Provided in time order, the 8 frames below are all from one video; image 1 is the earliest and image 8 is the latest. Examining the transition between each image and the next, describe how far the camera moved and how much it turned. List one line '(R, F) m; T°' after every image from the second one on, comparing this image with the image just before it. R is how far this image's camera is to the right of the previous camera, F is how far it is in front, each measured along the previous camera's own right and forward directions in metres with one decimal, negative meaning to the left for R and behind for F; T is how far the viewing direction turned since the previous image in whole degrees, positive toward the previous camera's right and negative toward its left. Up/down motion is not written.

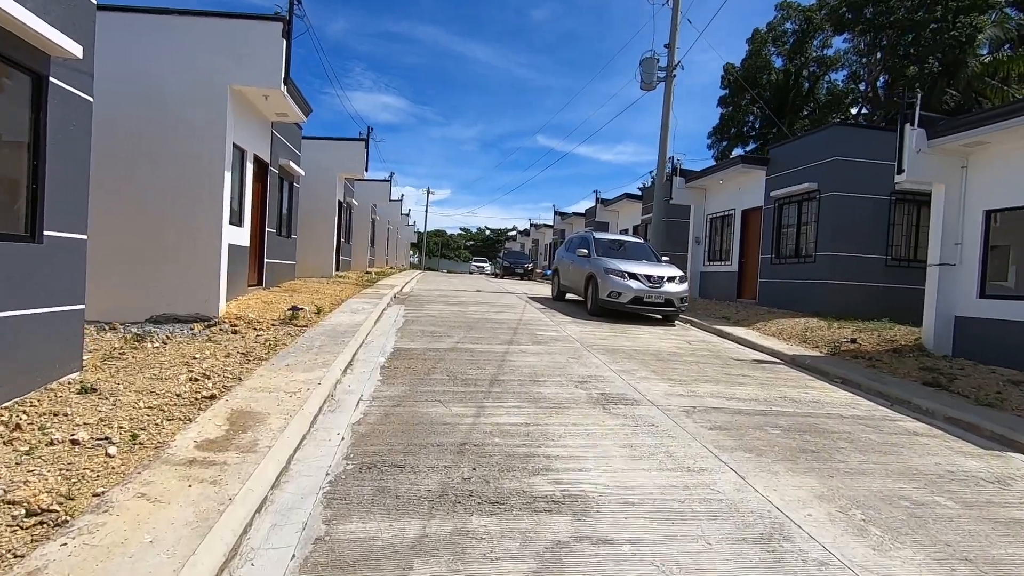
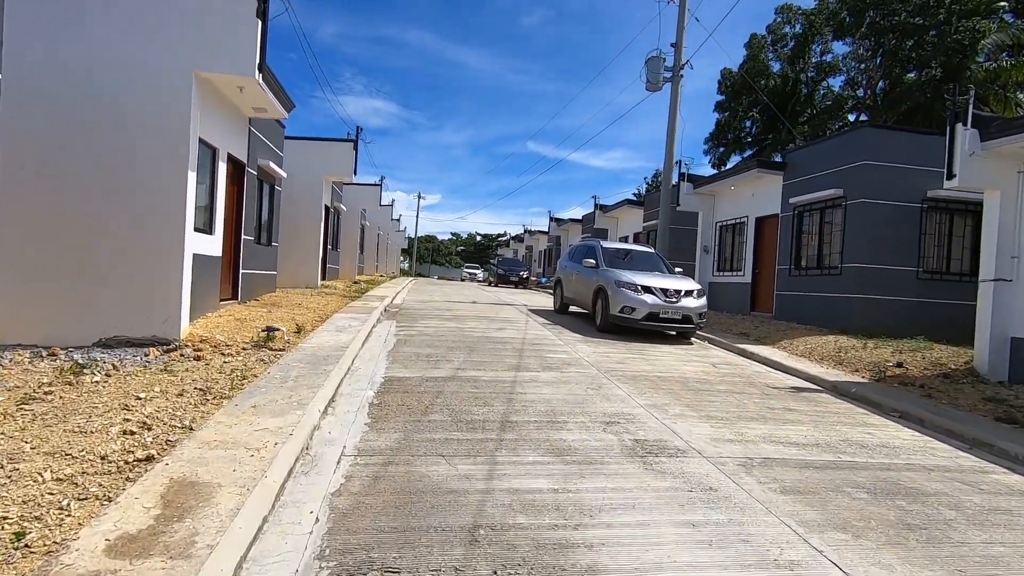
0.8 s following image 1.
(-0.3, +1.2) m; +1°
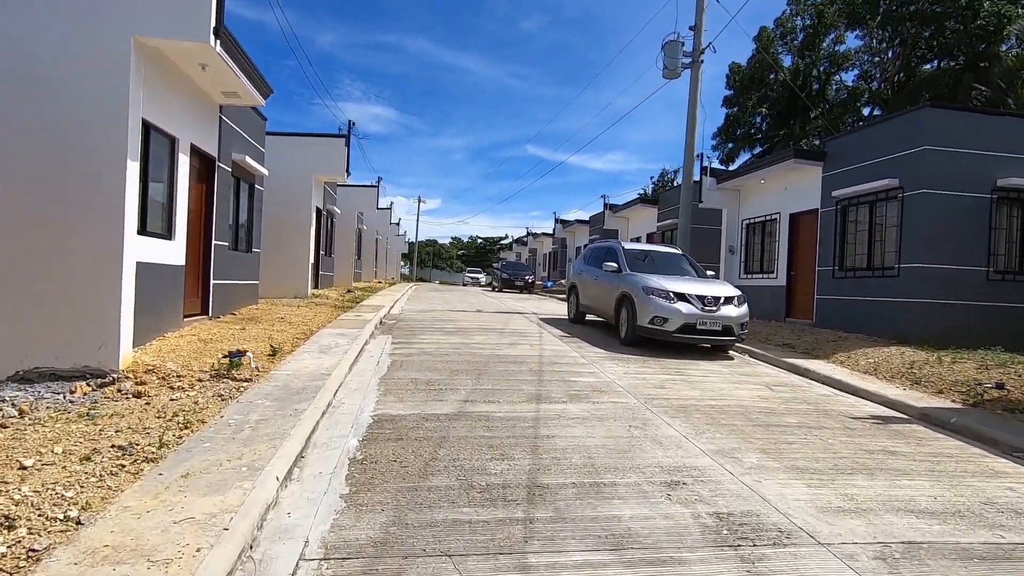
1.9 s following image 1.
(-0.2, +1.5) m; 0°
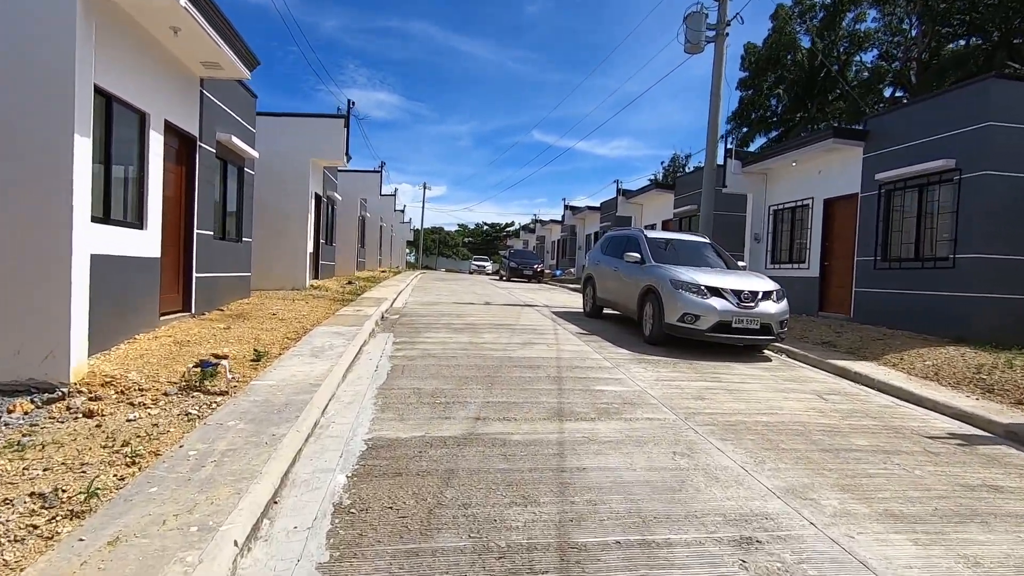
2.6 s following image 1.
(-0.1, +1.0) m; -1°
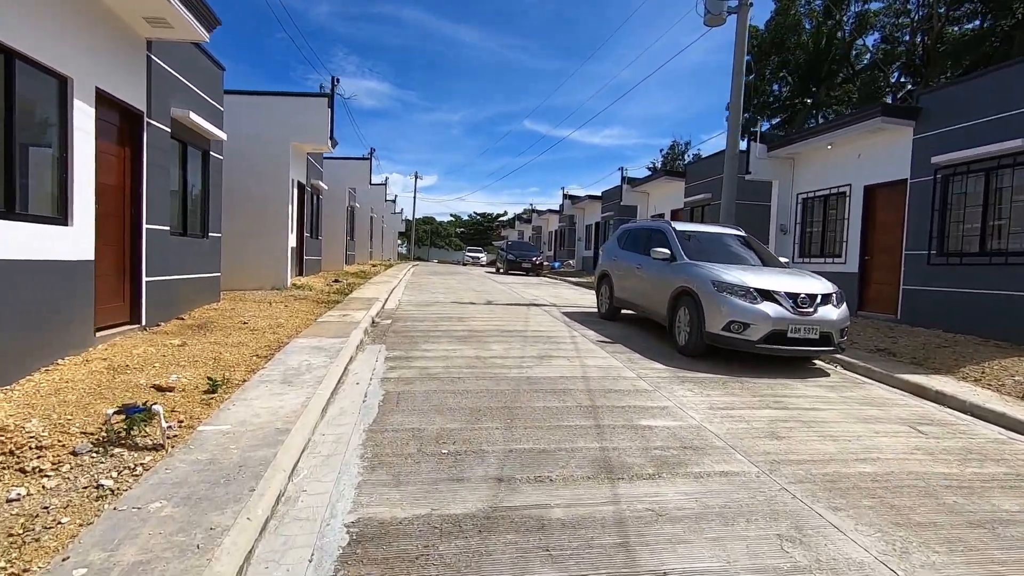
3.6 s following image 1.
(-0.3, +1.5) m; +1°
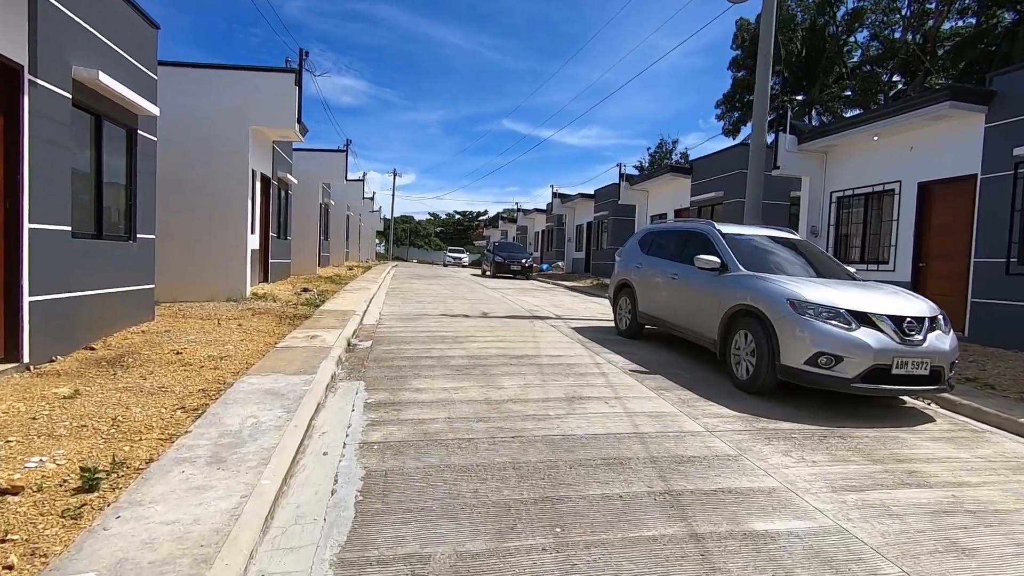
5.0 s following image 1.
(-0.5, +1.9) m; +2°
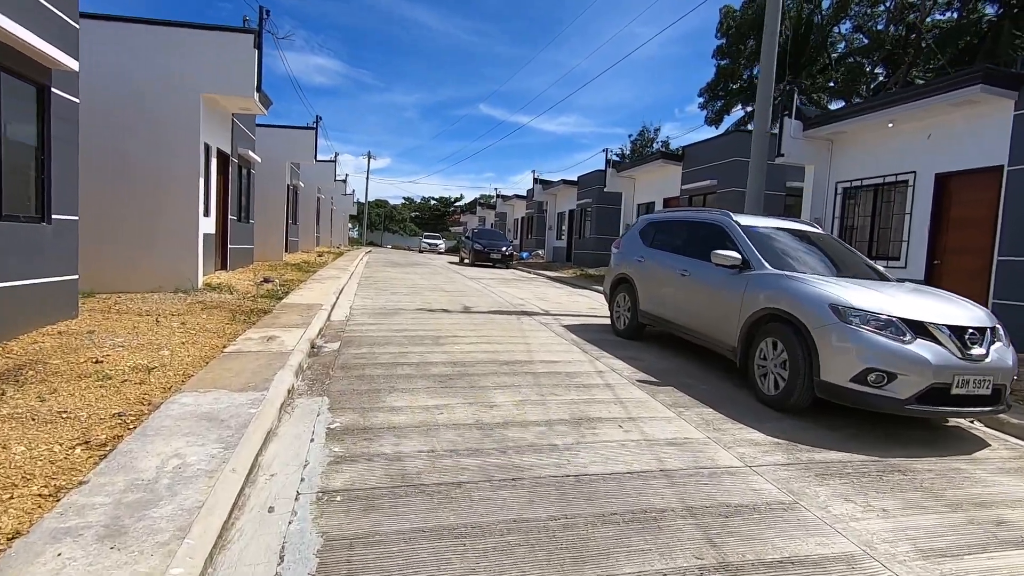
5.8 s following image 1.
(-0.2, +1.0) m; +3°
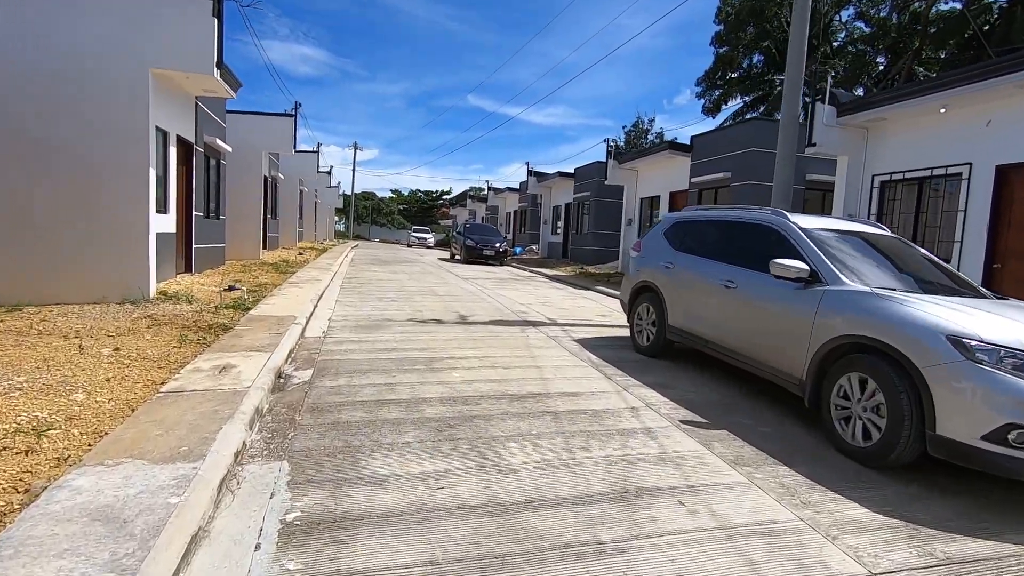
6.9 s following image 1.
(-0.2, +1.3) m; +1°
